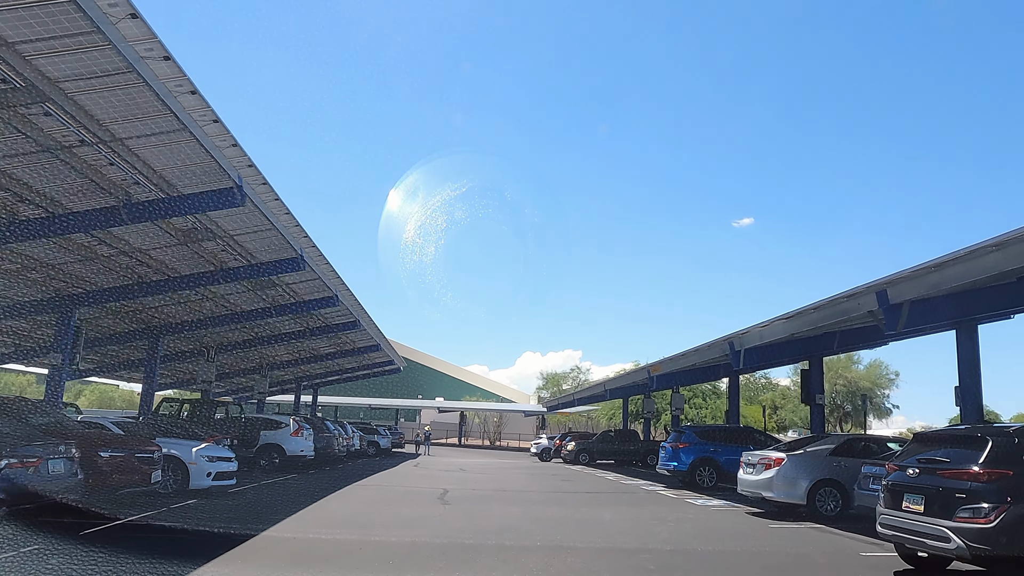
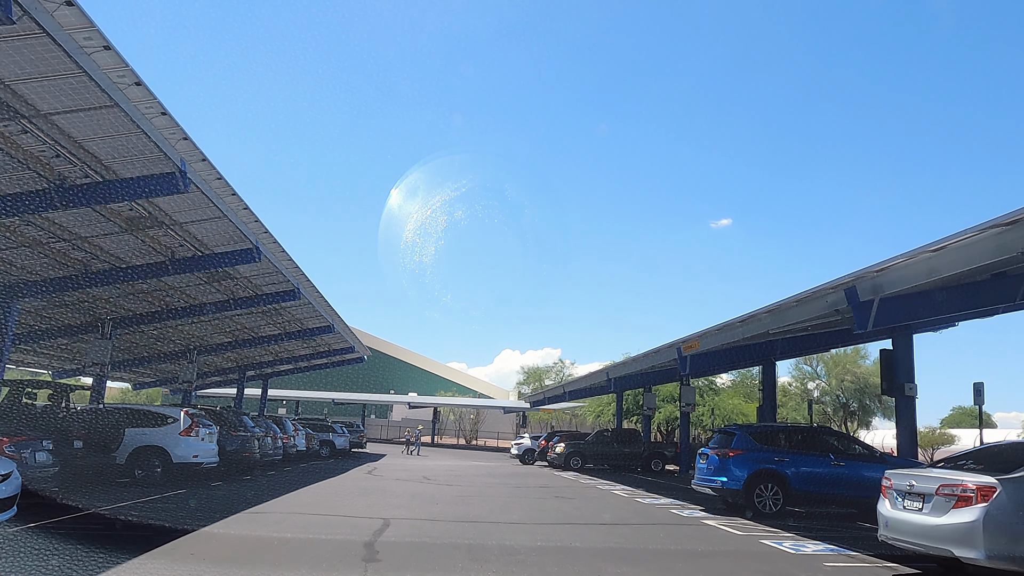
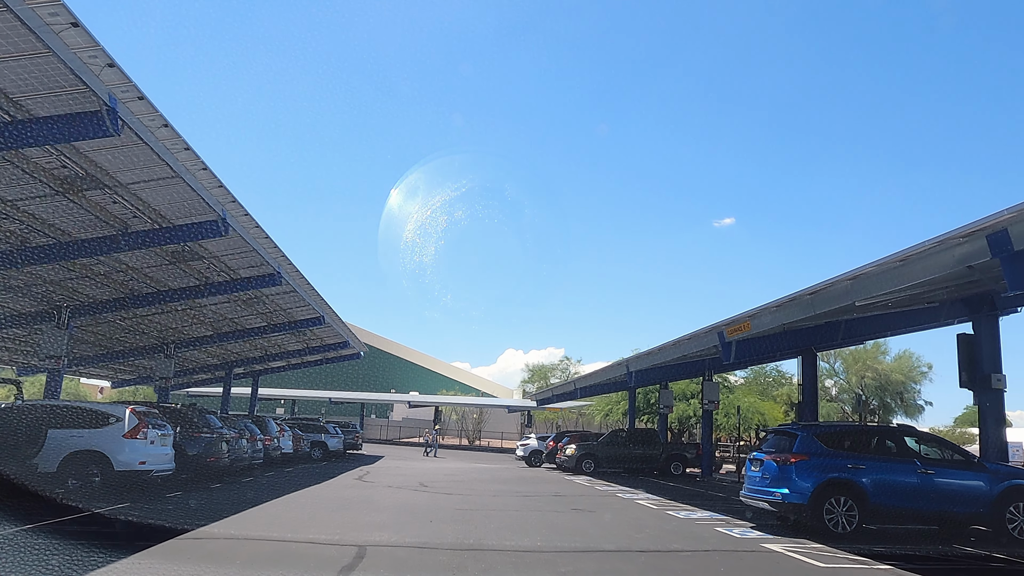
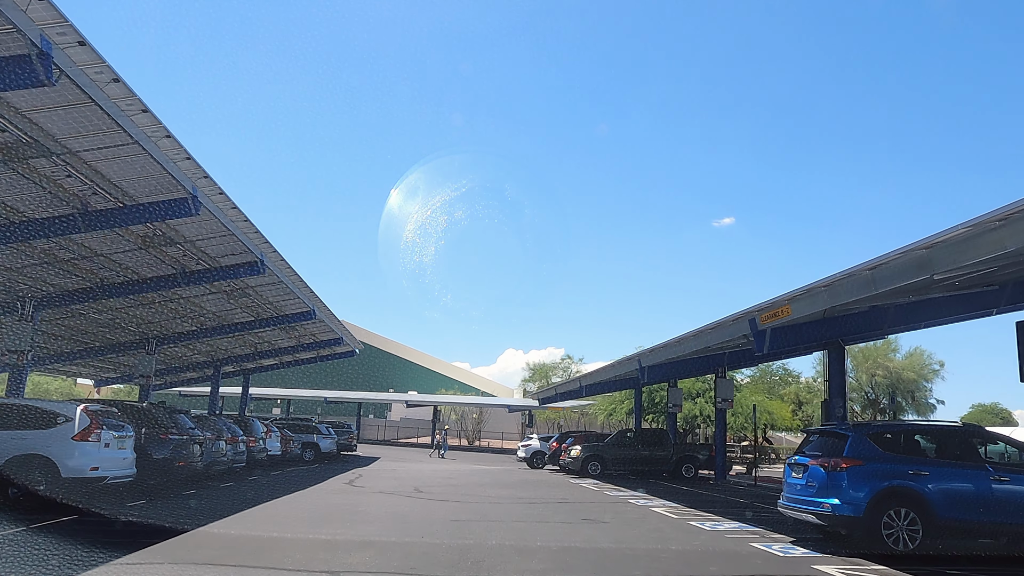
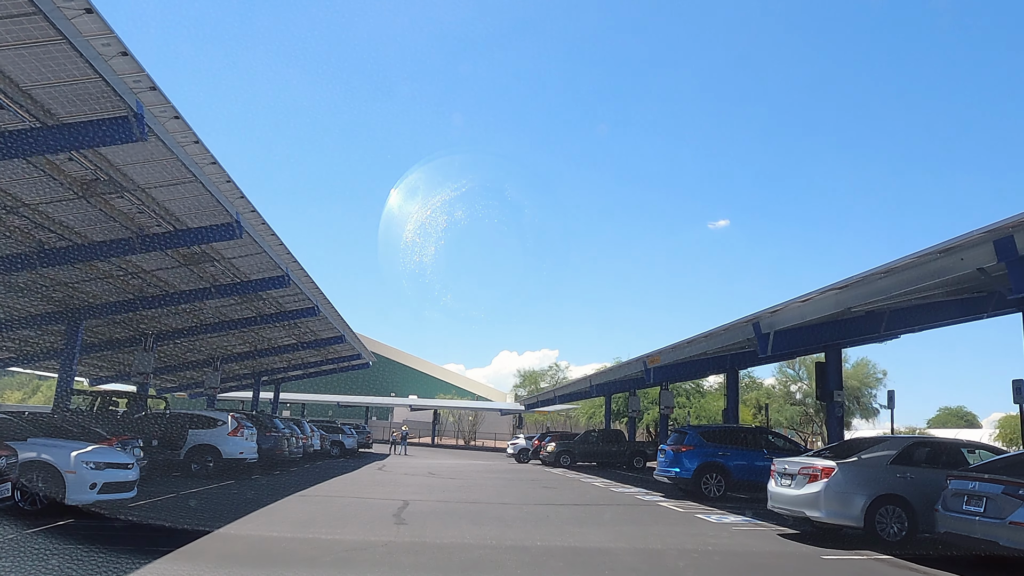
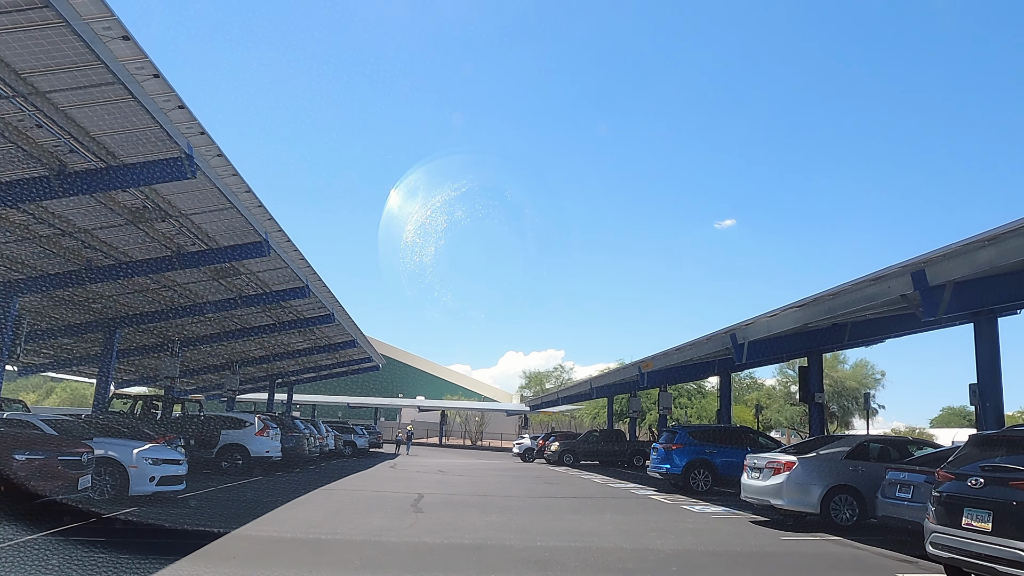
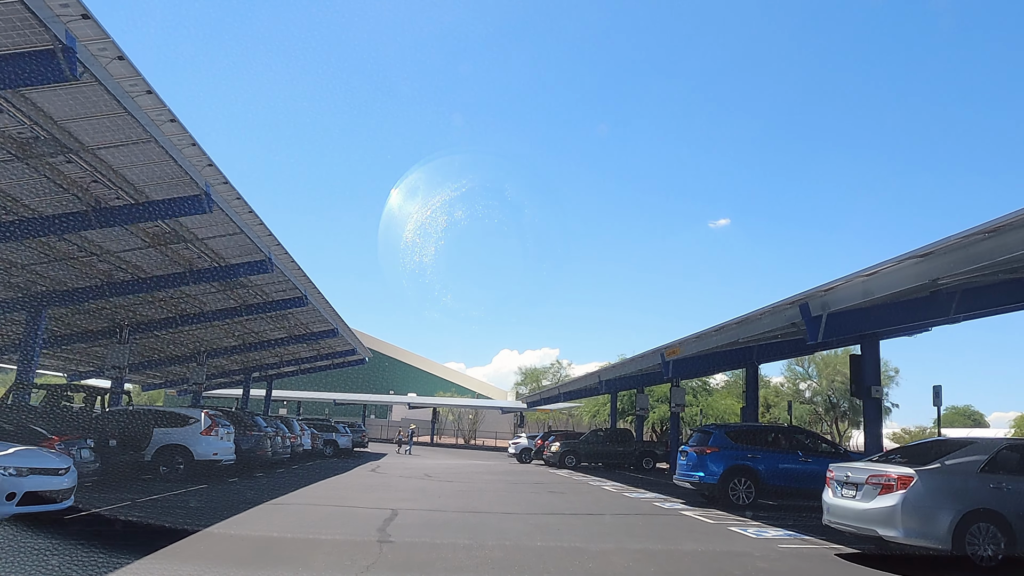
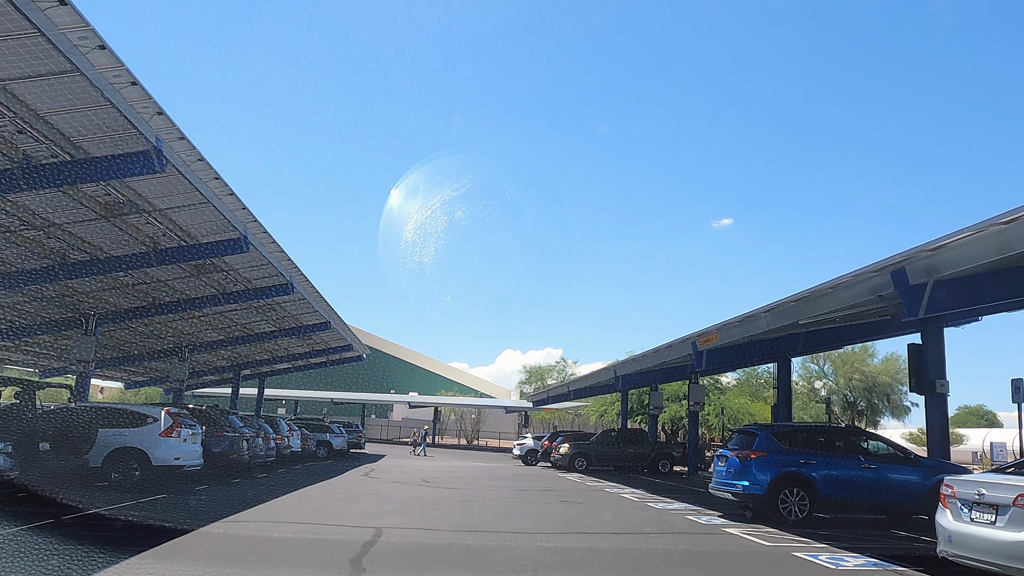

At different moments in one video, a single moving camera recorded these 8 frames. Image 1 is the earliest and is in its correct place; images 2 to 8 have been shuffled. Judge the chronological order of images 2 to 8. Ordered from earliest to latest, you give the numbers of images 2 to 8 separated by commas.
6, 5, 7, 2, 8, 3, 4
